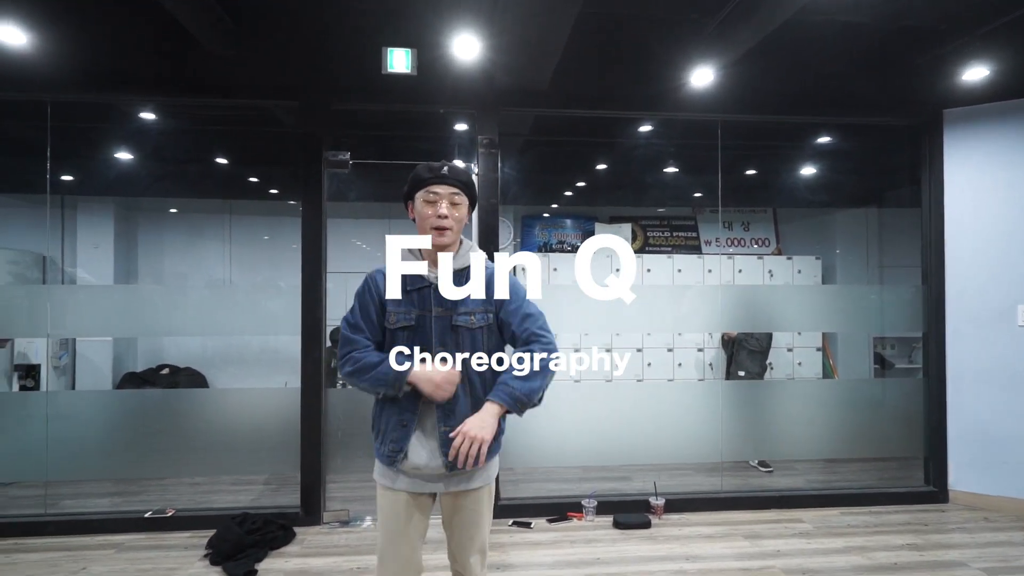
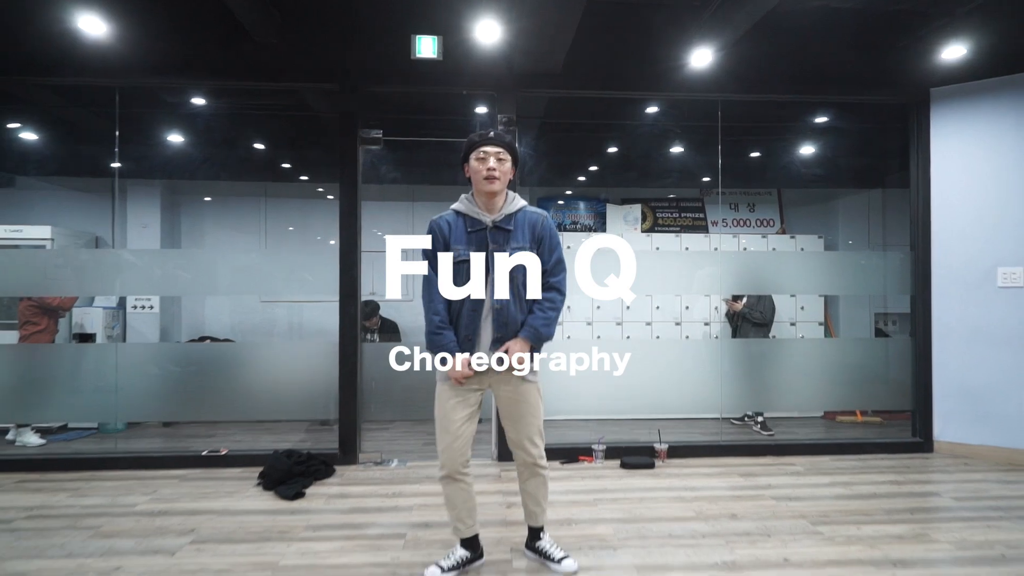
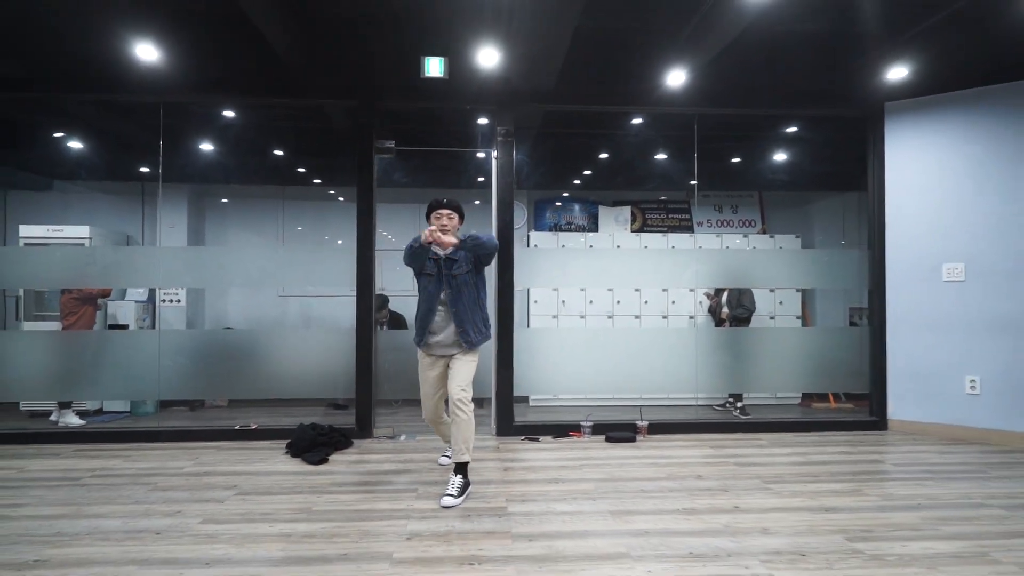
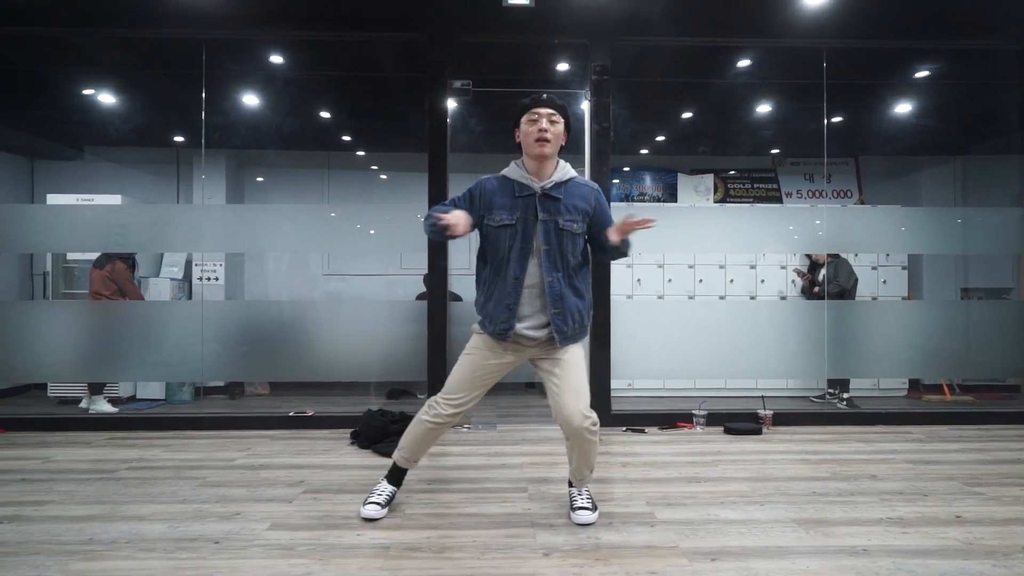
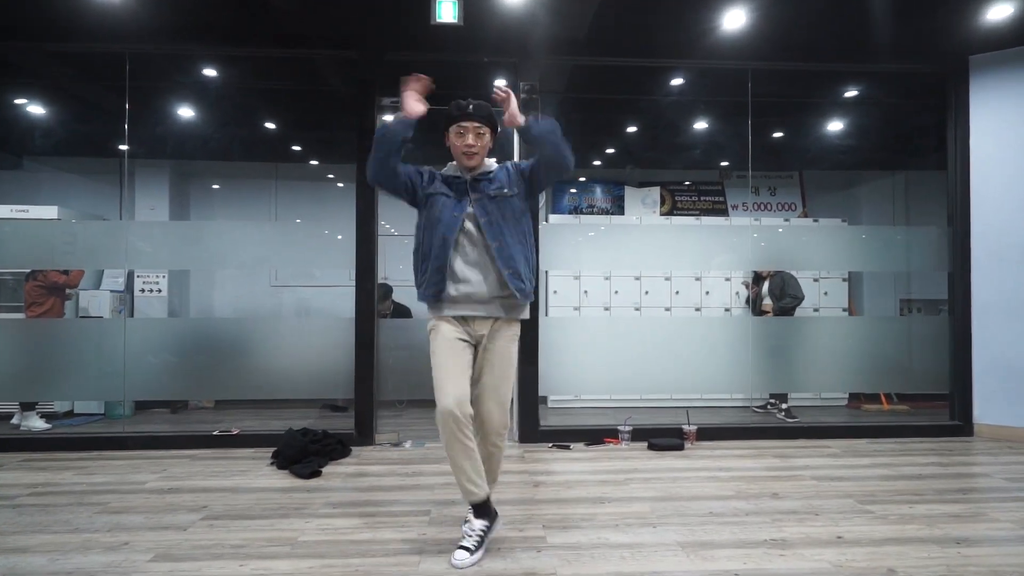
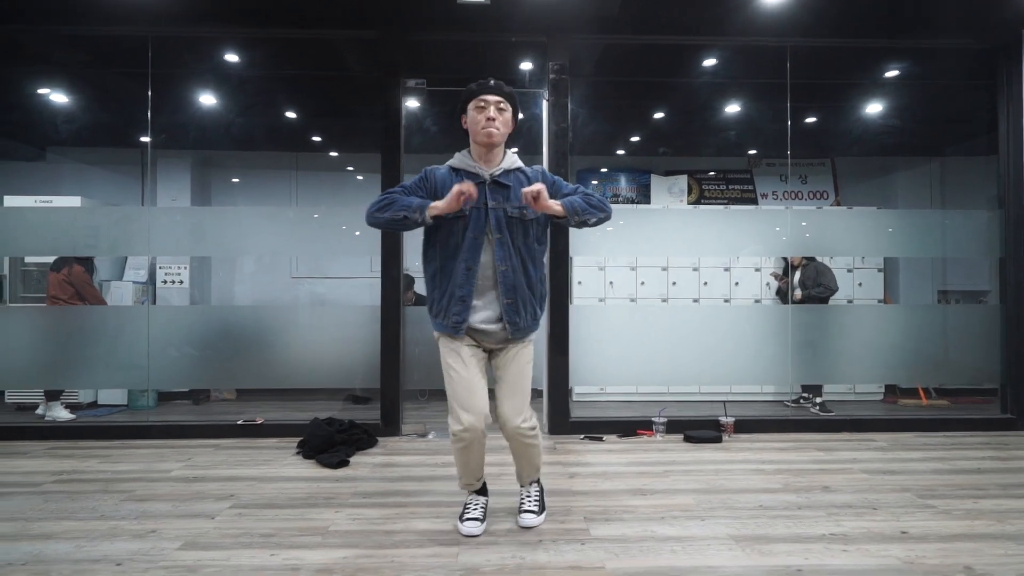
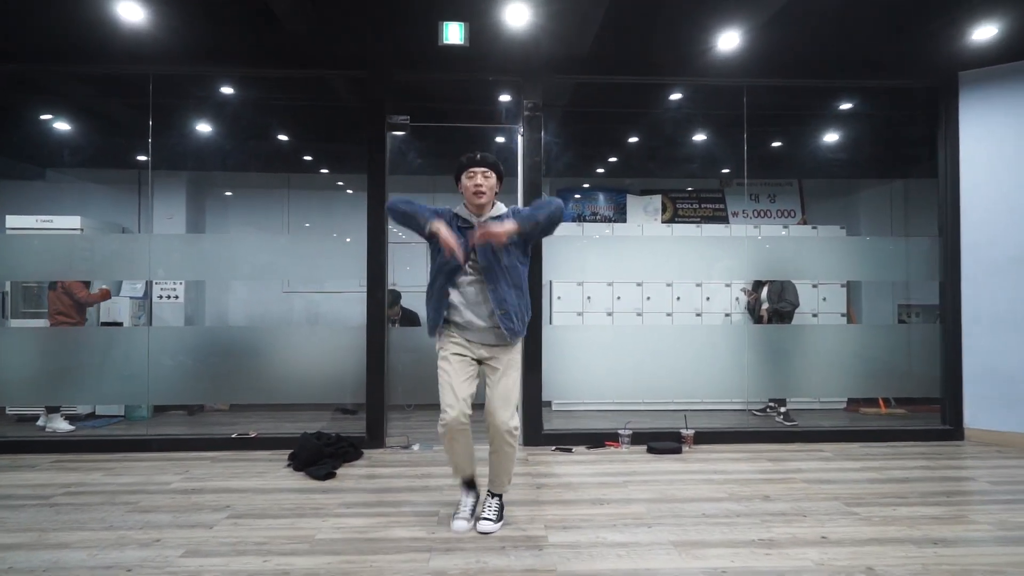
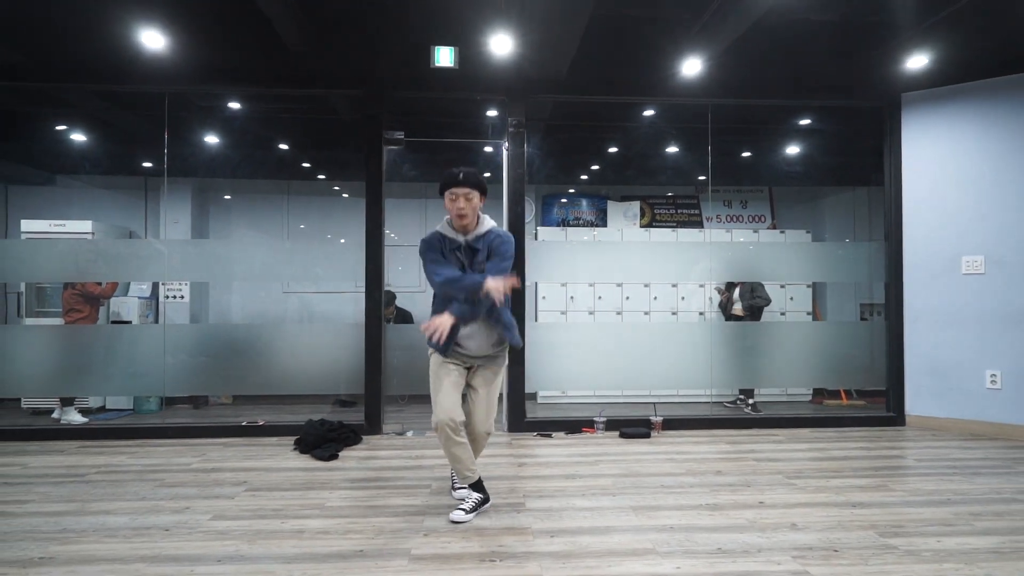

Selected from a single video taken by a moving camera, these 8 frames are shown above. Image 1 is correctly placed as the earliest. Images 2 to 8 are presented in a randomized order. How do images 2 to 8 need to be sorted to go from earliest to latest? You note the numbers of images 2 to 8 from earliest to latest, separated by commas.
2, 8, 5, 3, 7, 6, 4
